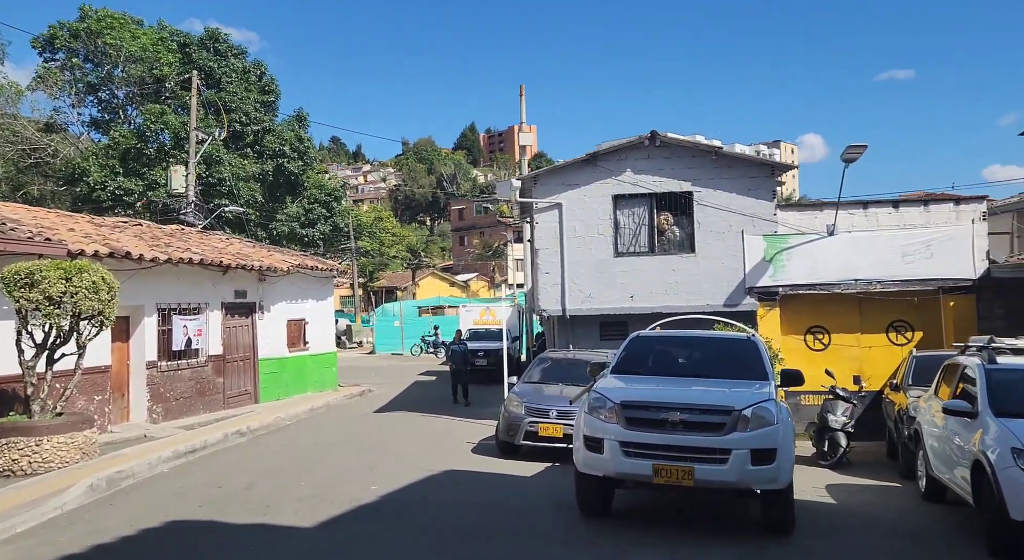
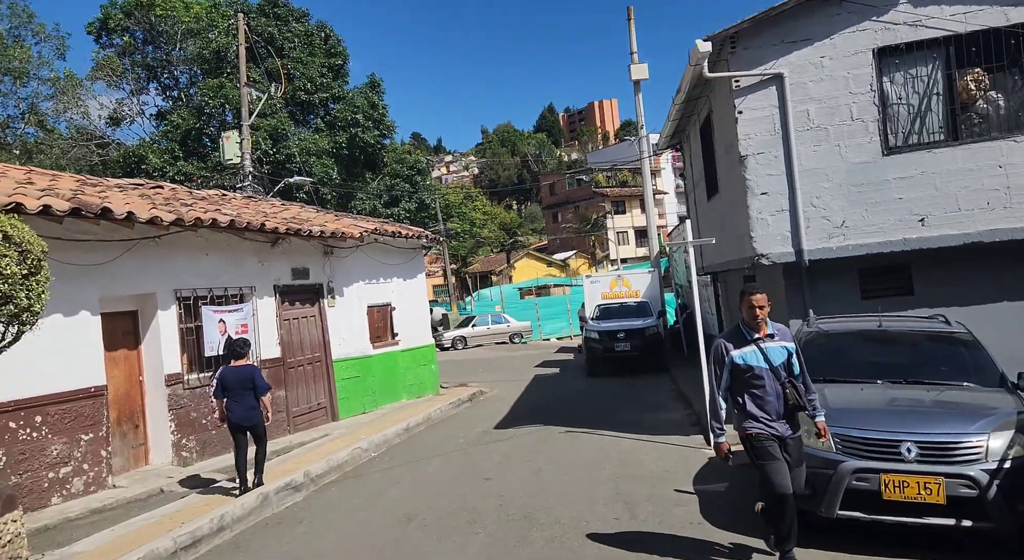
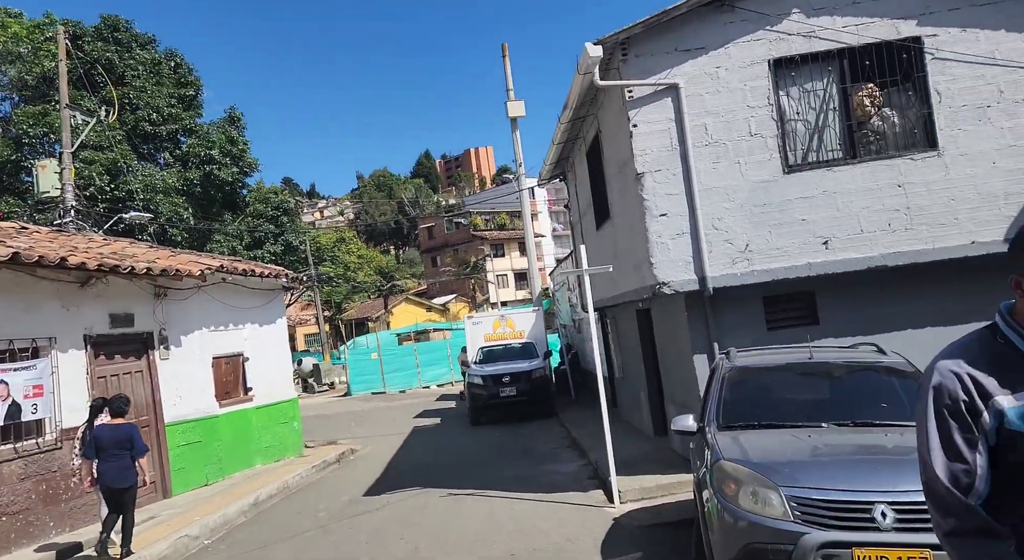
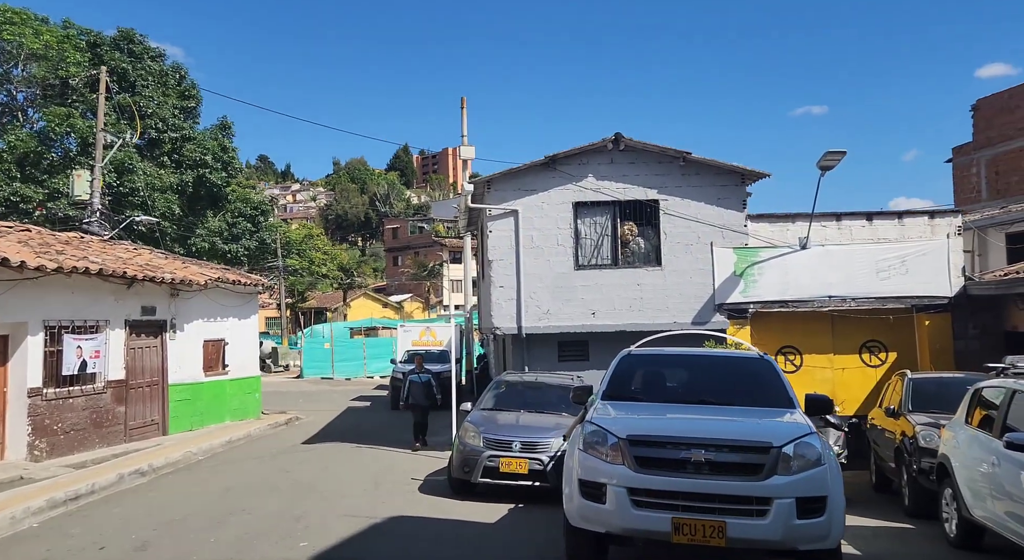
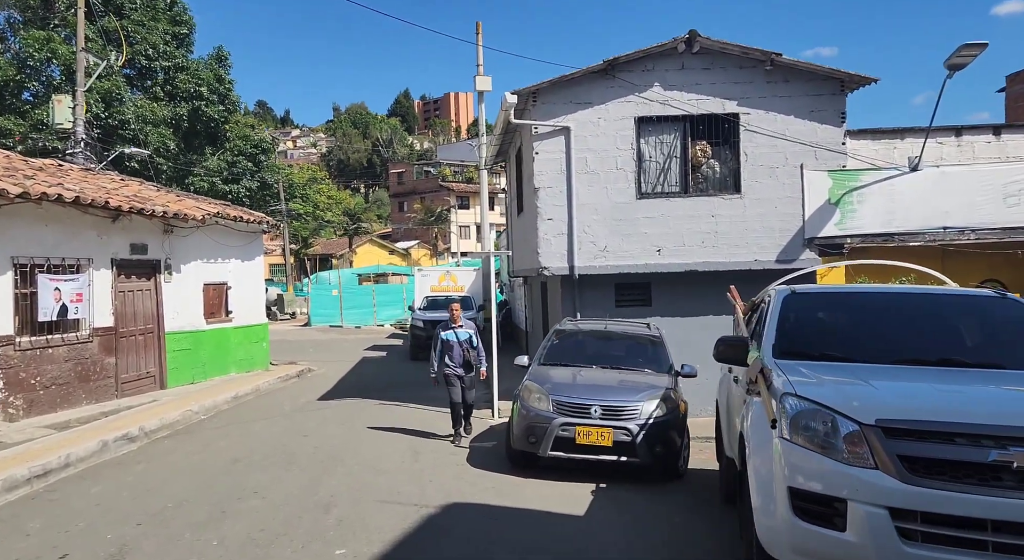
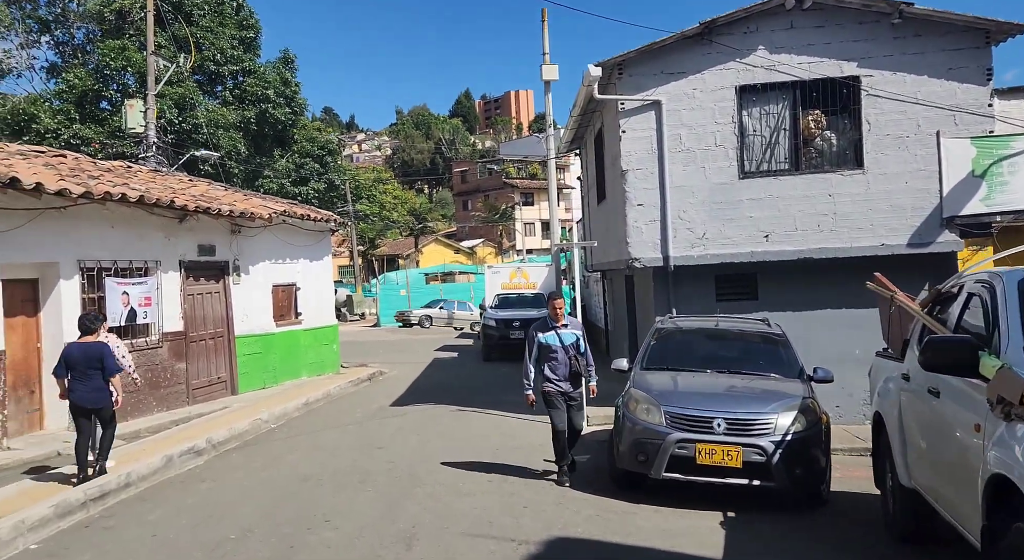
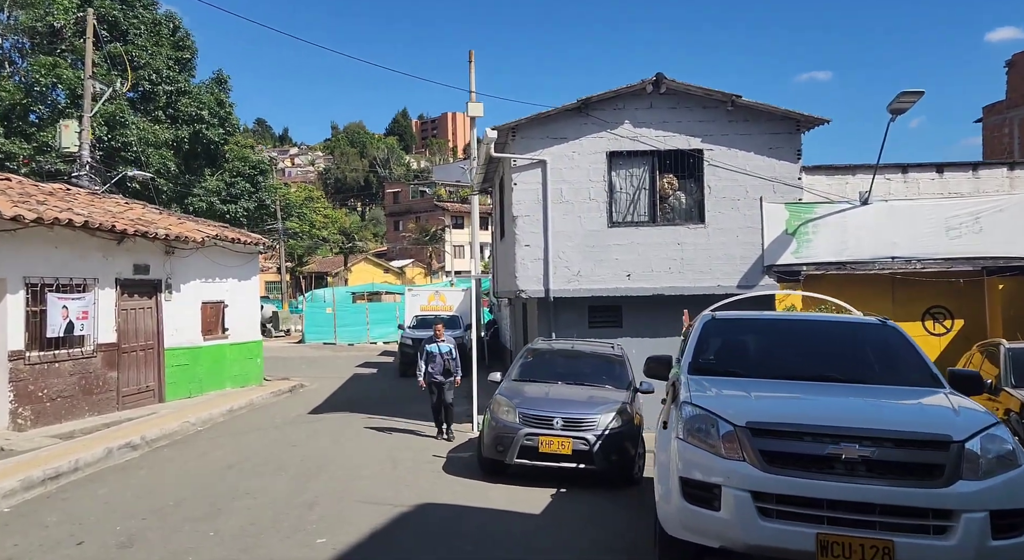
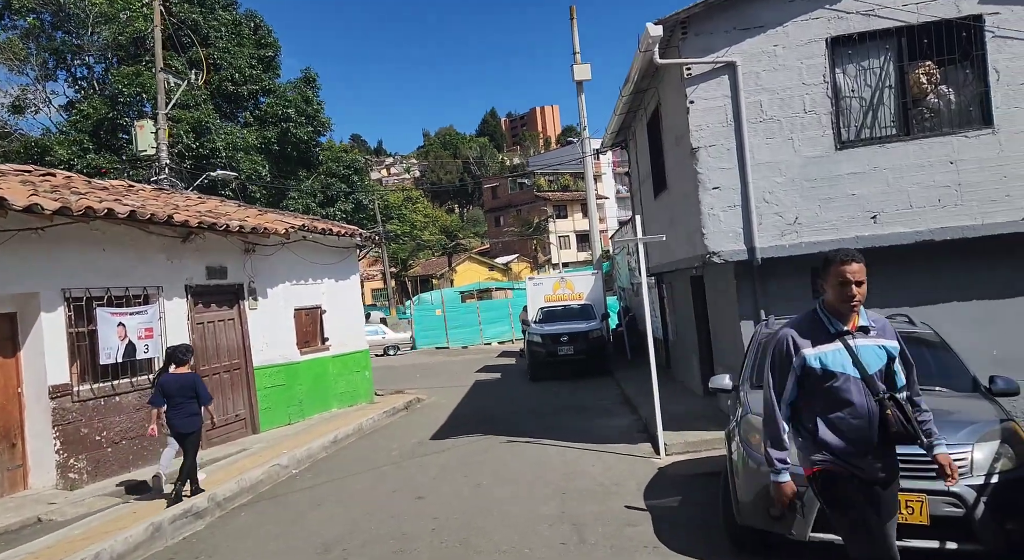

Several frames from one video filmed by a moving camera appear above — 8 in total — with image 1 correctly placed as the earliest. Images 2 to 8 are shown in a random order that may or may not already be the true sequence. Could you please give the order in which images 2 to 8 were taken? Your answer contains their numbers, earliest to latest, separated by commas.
4, 7, 5, 6, 2, 8, 3
